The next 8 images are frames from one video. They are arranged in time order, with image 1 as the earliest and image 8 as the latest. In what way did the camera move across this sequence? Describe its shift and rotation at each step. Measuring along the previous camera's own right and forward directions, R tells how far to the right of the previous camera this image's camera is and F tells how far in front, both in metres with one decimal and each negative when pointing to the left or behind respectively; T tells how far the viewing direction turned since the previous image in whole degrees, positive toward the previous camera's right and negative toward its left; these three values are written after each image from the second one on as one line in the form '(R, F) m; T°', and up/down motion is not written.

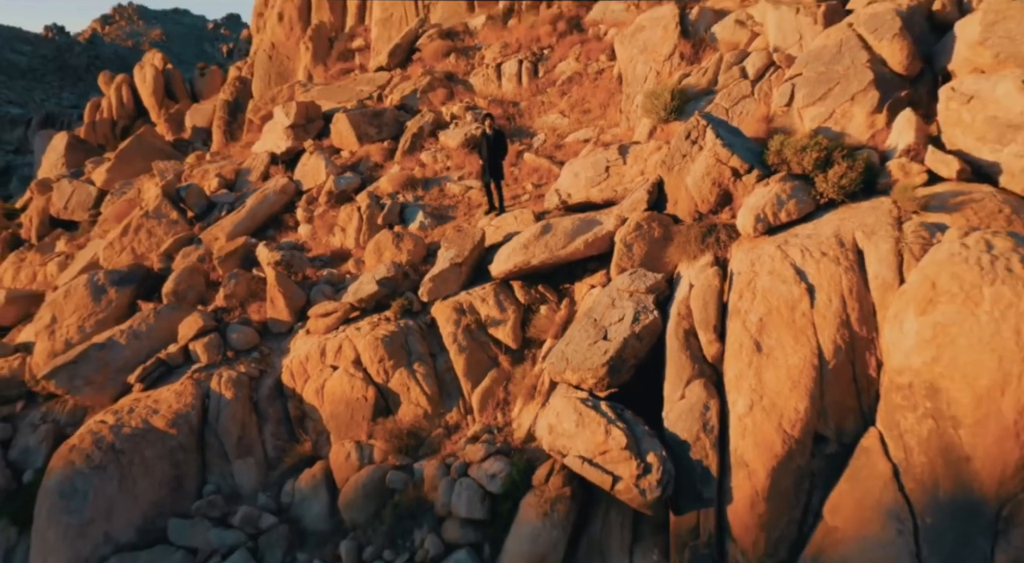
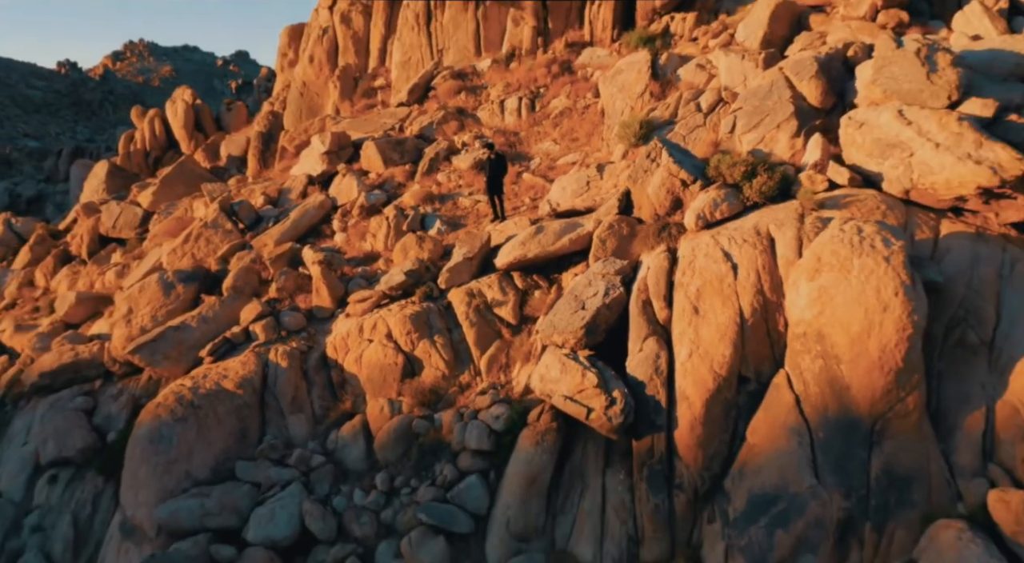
(0.0, -1.9) m; 0°
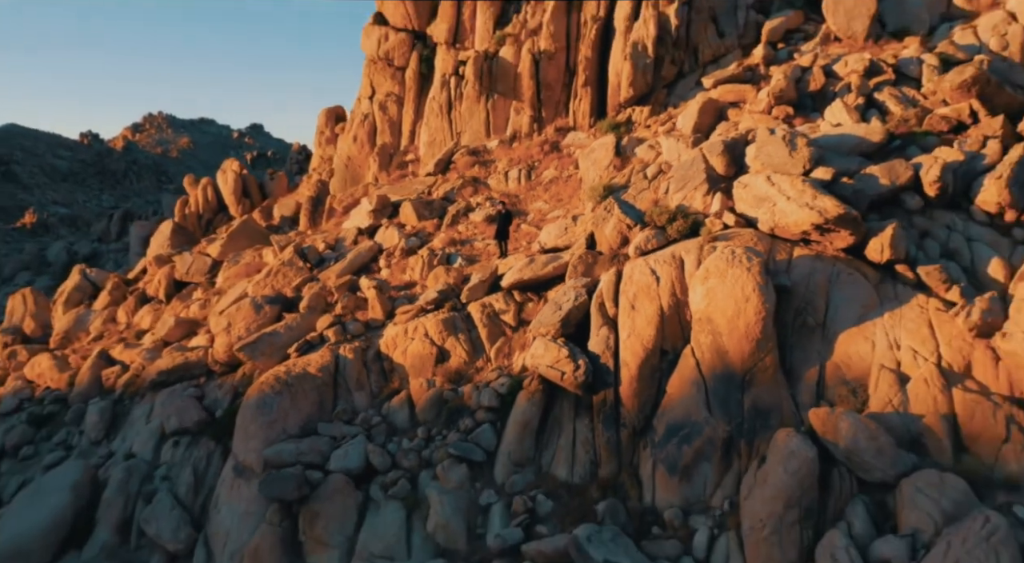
(+0.1, -3.9) m; 0°
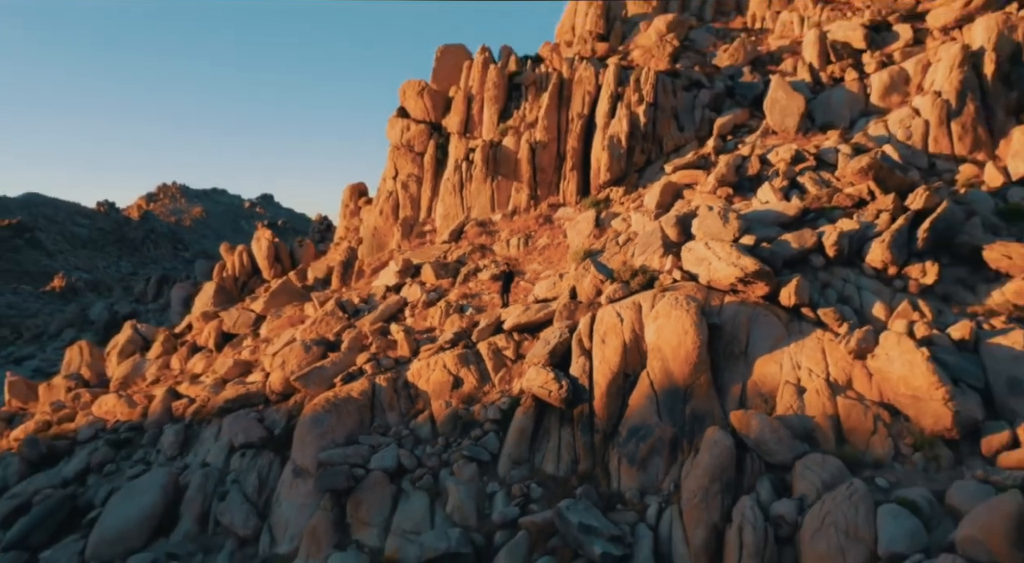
(+0.1, -3.7) m; 0°
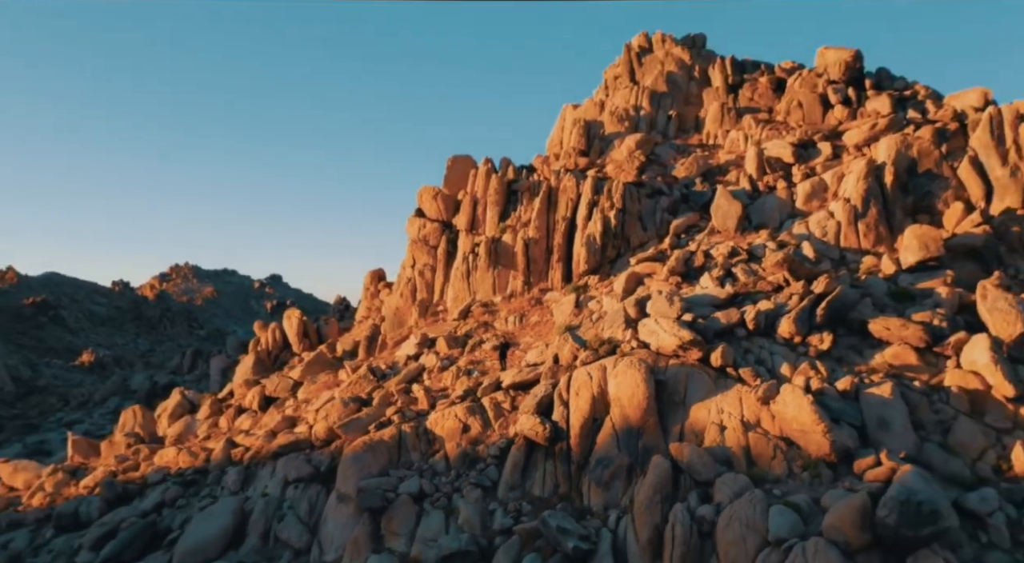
(+0.1, -5.0) m; 0°
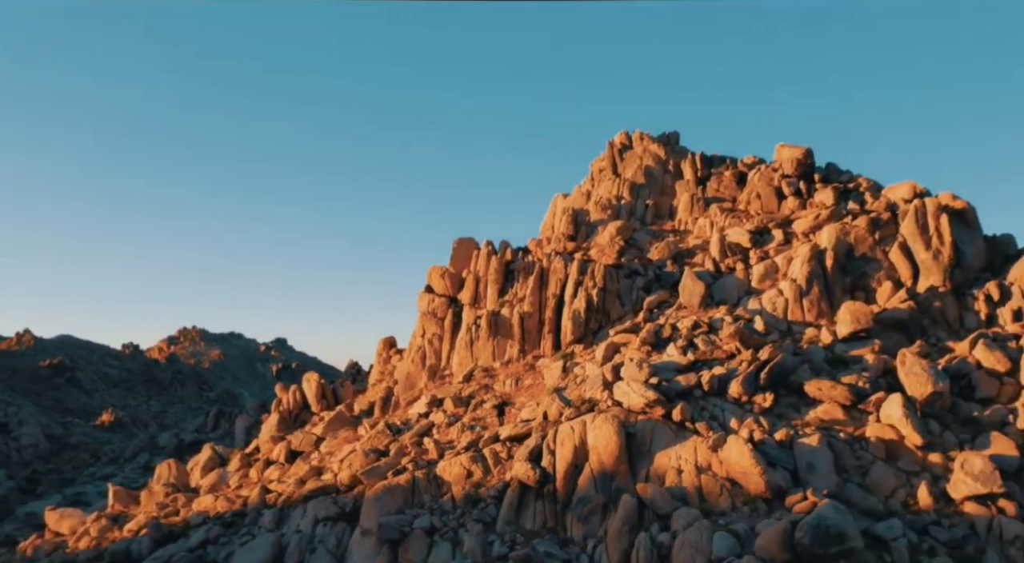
(+0.1, -4.5) m; 0°
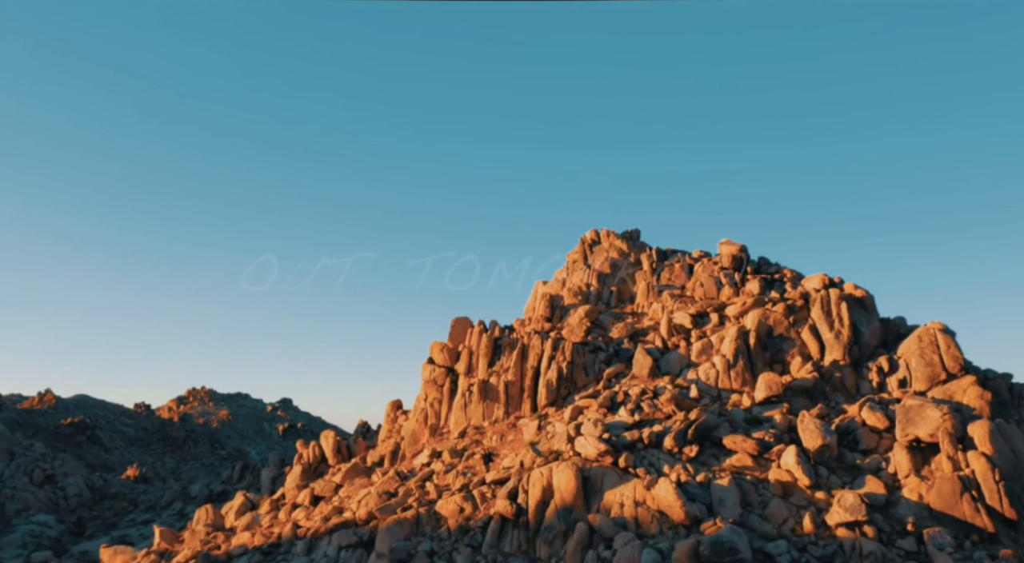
(+0.8, -7.6) m; 0°
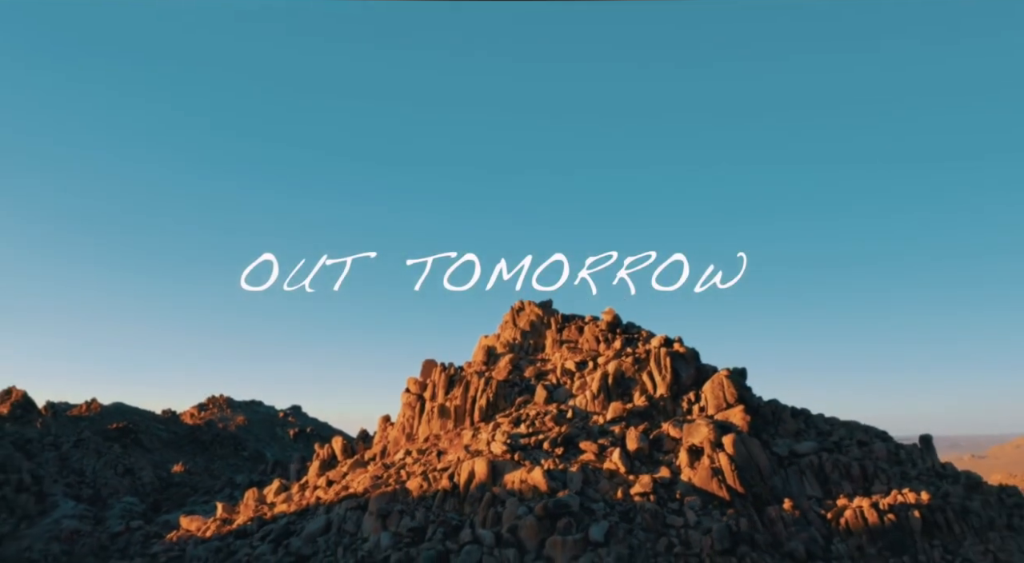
(+4.5, -21.0) m; 0°
